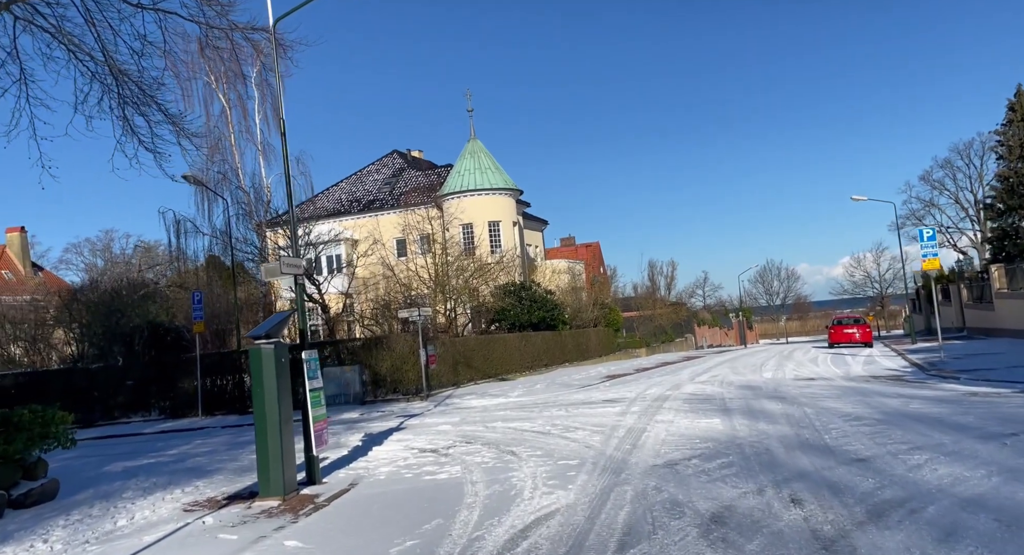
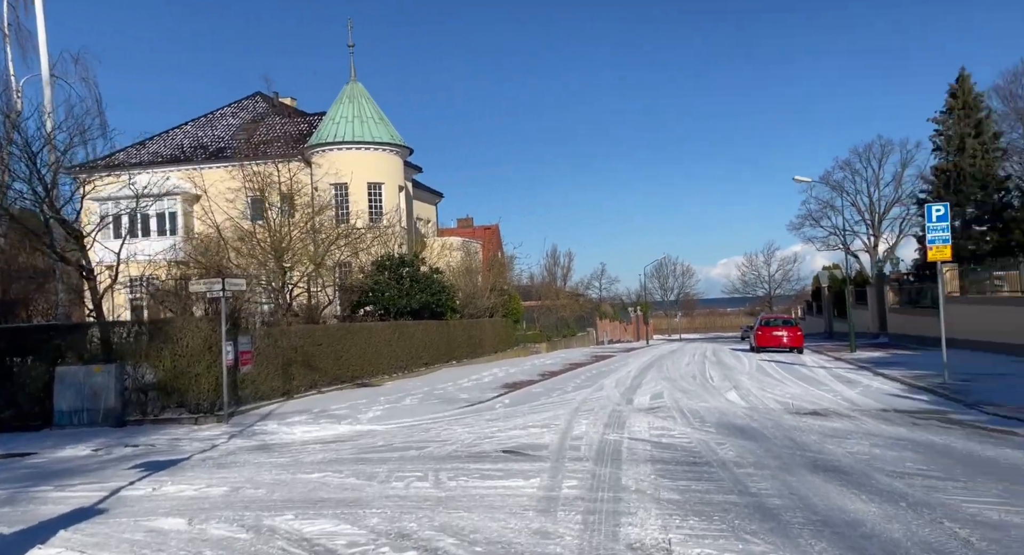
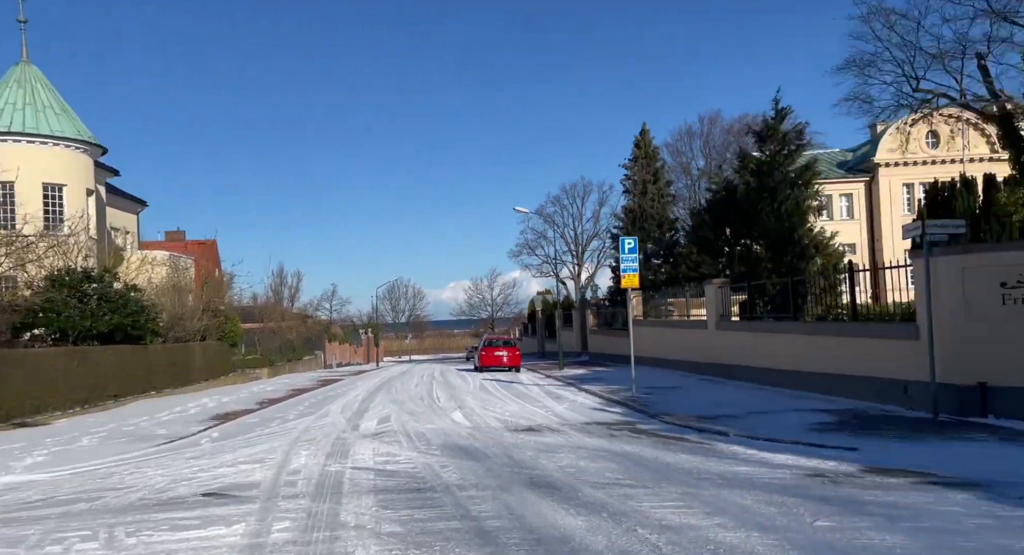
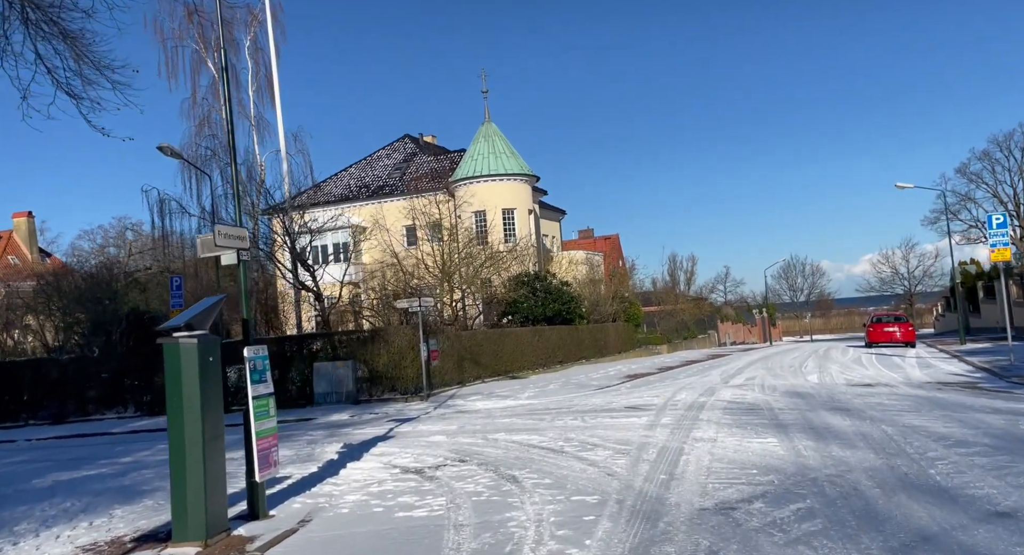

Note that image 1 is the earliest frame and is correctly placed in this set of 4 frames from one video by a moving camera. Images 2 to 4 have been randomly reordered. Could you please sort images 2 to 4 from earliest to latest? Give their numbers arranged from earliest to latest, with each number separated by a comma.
4, 2, 3
